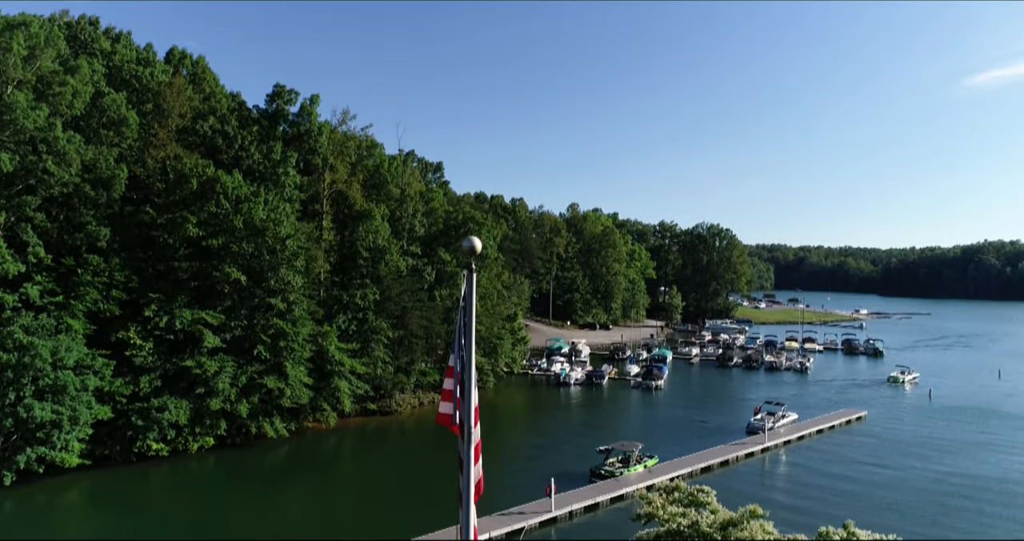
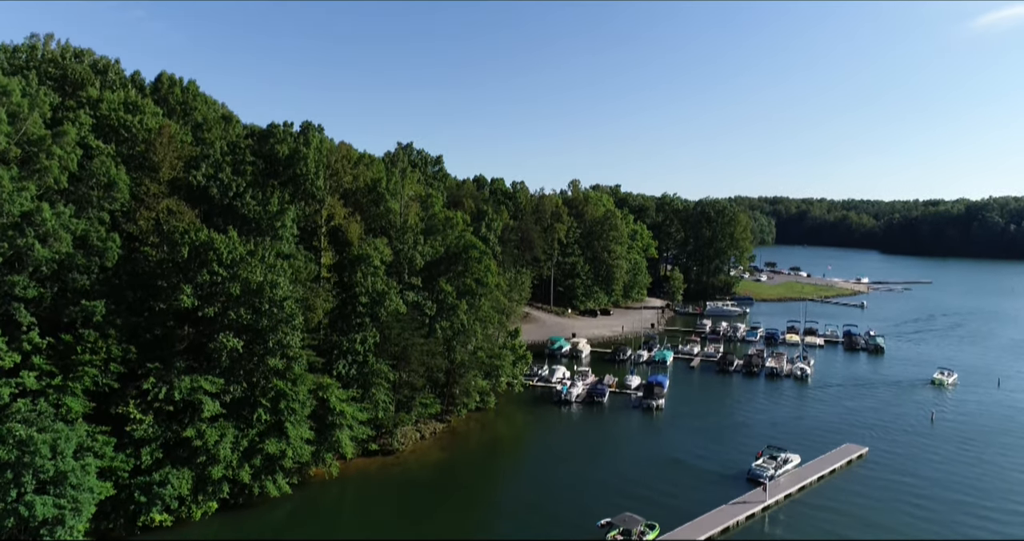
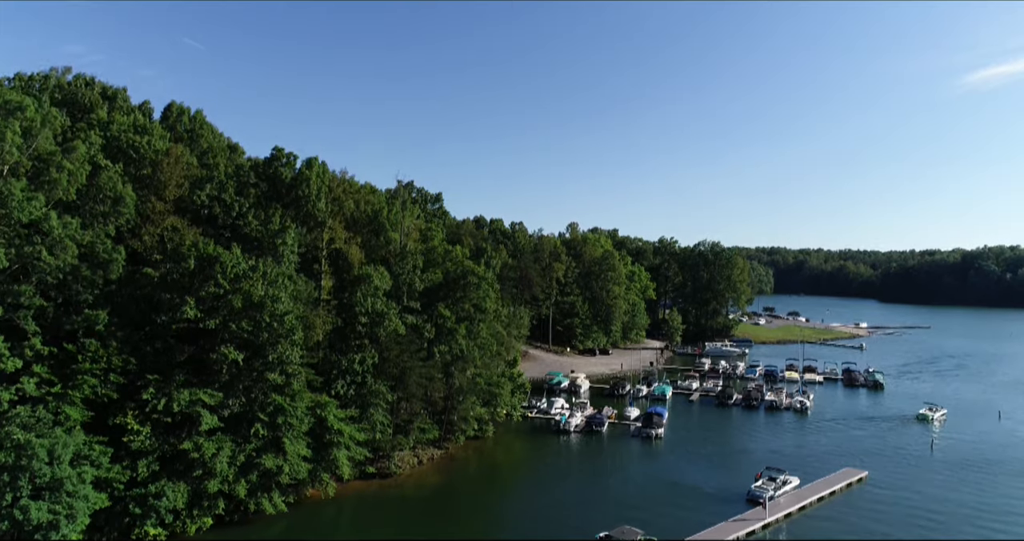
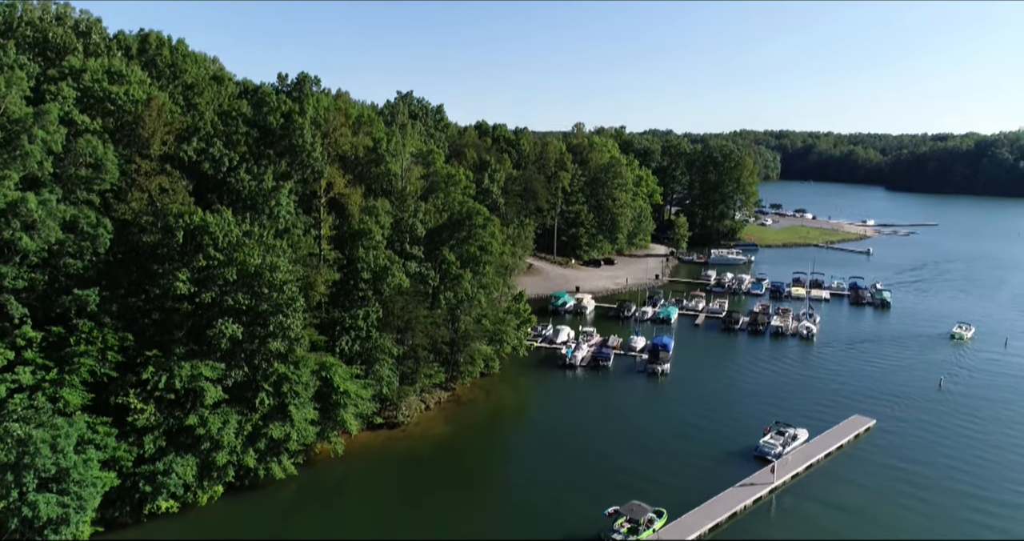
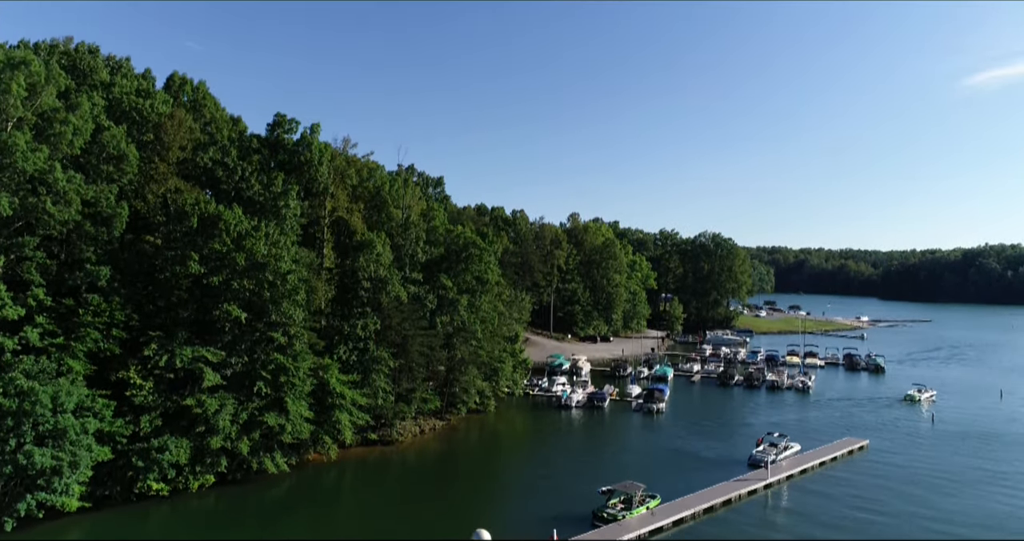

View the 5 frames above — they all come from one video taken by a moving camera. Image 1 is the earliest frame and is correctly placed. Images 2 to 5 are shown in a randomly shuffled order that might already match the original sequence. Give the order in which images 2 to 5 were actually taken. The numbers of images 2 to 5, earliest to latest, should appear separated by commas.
5, 3, 2, 4
